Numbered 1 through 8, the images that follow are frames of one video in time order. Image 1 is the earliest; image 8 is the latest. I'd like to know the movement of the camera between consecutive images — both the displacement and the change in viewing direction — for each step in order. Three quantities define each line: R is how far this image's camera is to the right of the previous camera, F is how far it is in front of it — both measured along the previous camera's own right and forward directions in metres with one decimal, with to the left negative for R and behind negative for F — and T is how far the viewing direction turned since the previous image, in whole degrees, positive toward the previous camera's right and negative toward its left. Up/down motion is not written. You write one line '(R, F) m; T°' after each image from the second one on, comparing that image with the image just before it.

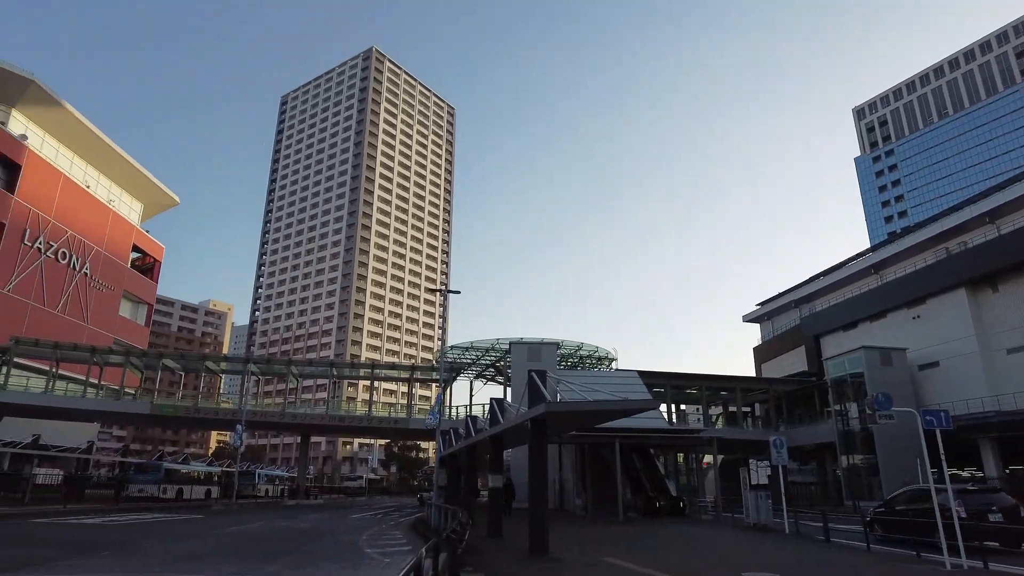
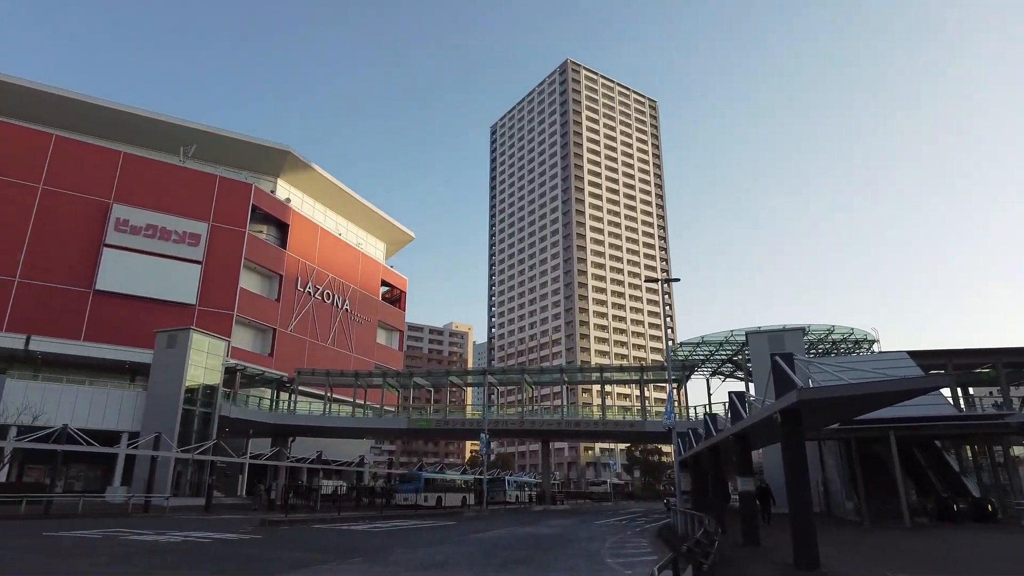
(+0.1, +1.0) m; -19°
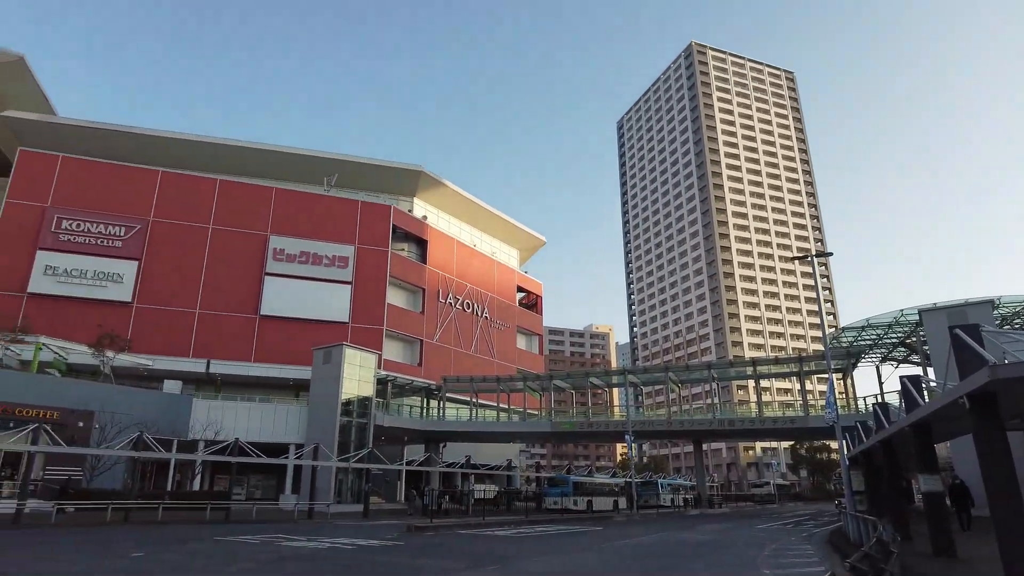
(+0.4, +0.7) m; -12°
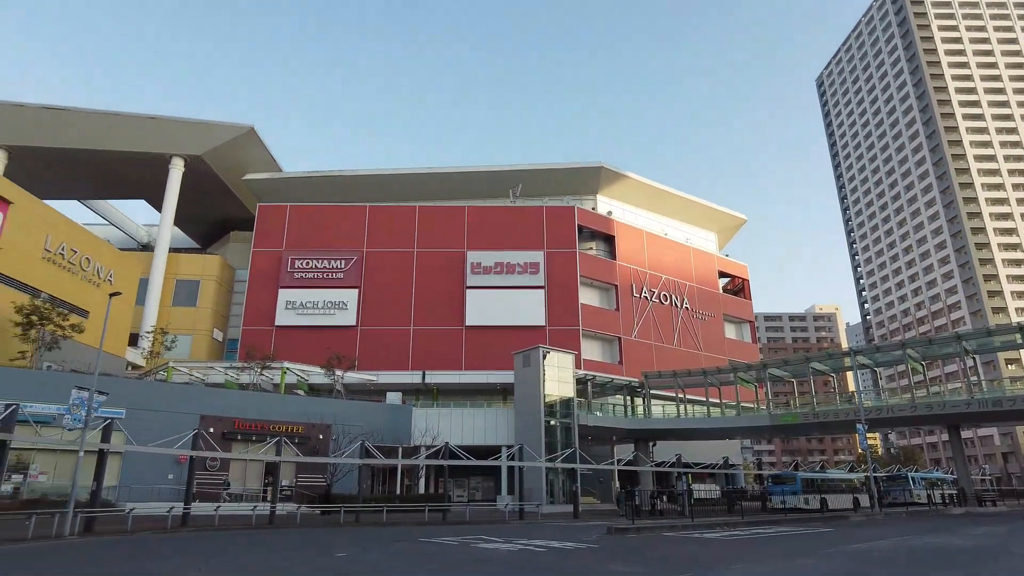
(+0.6, +1.0) m; -17°
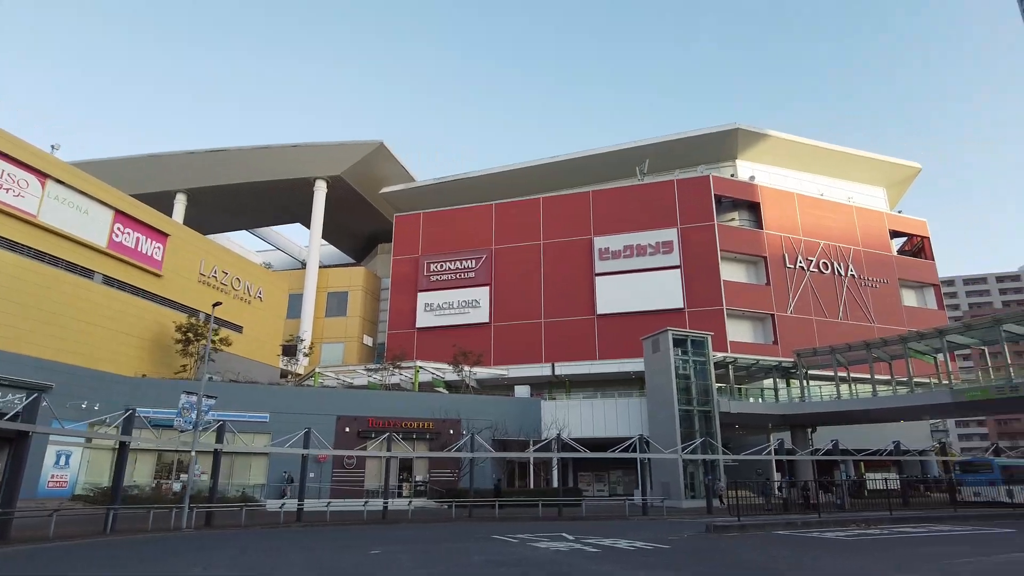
(+2.4, +1.8) m; -14°
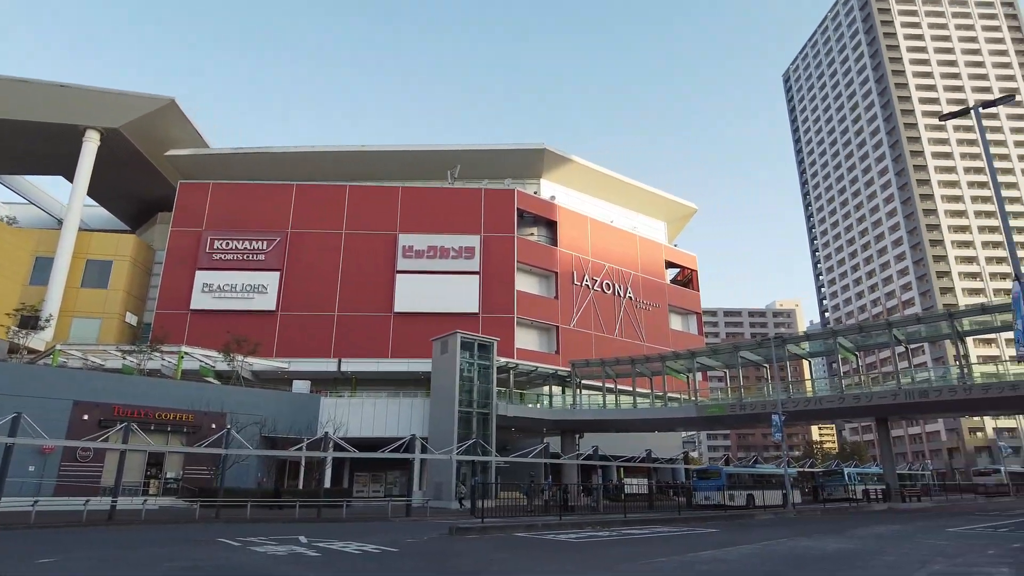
(+1.1, +0.3) m; +16°
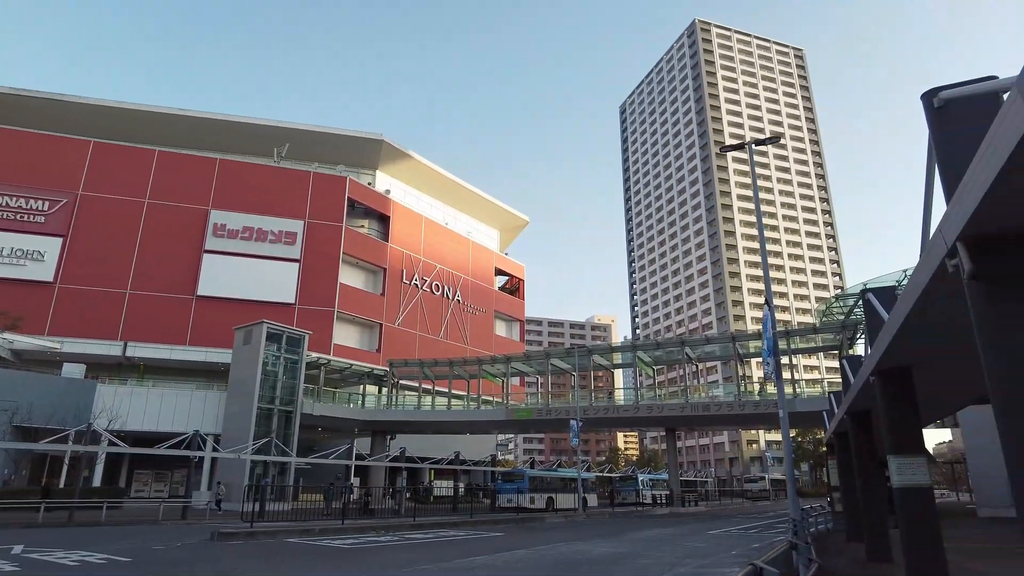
(+0.8, +0.4) m; +14°
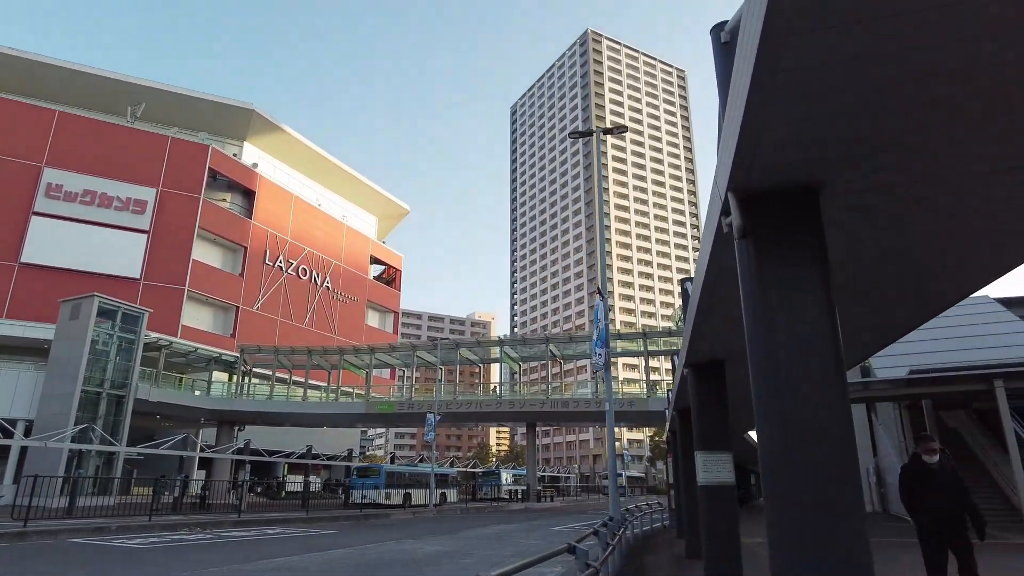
(+0.9, +0.7) m; +10°
